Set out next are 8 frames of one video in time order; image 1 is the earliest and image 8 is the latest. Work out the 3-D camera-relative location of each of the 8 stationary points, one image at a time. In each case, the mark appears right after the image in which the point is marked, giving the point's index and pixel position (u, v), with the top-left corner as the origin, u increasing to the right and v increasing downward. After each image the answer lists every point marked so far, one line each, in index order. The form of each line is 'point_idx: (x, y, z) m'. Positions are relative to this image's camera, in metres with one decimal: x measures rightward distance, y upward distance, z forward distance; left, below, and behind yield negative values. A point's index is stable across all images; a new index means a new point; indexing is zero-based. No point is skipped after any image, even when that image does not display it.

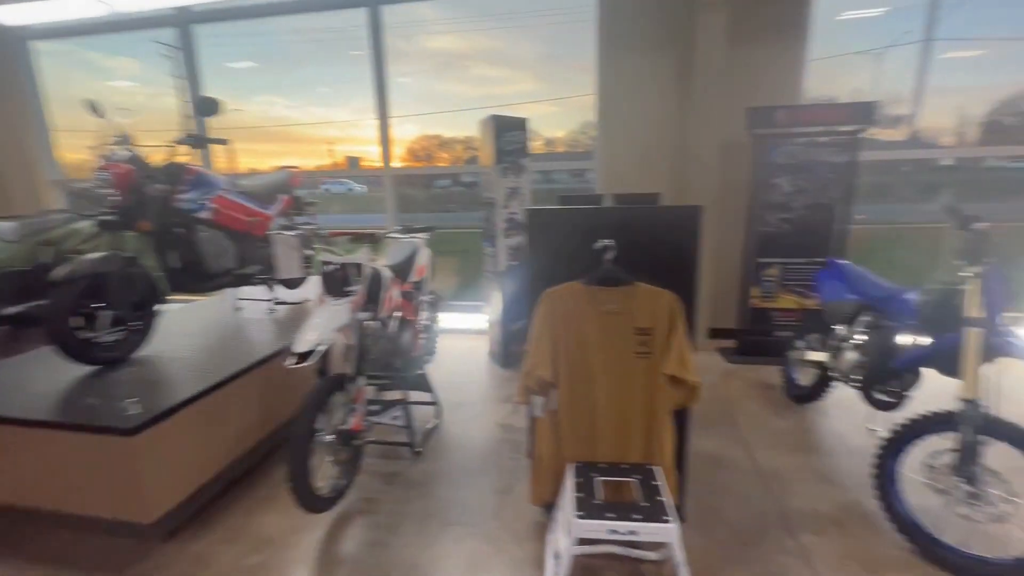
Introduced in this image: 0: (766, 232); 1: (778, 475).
0: (+1.6, +0.4, +3.0) m
1: (+1.1, -0.8, +1.9) m
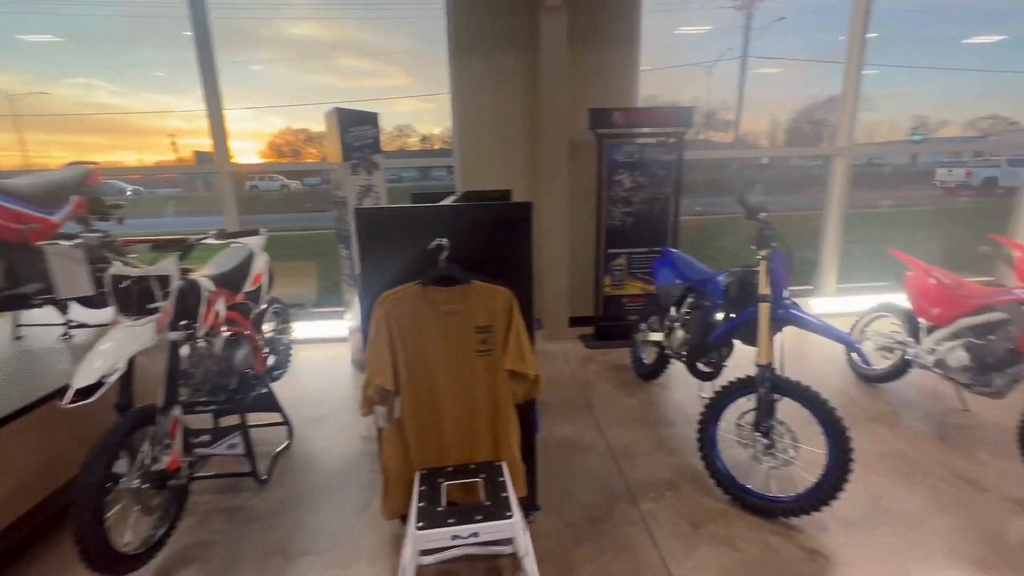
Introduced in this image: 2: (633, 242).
0: (+0.7, +0.4, +3.2) m
1: (+0.5, -0.7, +2.1) m
2: (+0.8, +0.3, +3.2) m
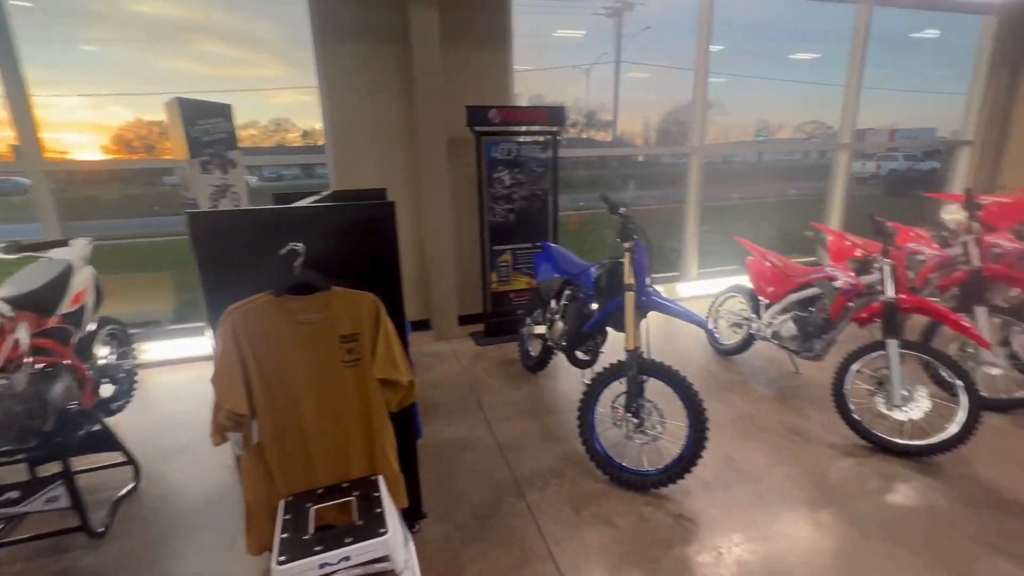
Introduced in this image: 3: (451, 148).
0: (-0.1, +0.5, +3.2) m
1: (0.0, -0.7, +2.1) m
2: (0.0, +0.4, +3.3) m
3: (-0.4, +1.0, +3.3) m
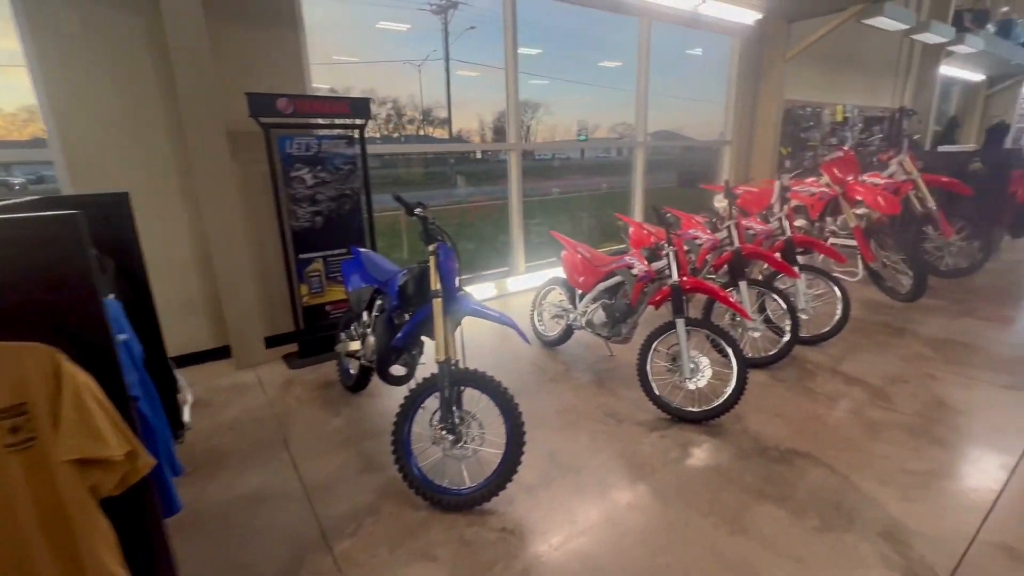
0: (-1.3, +0.4, +2.8) m
1: (-0.7, -0.8, +1.8) m
2: (-1.2, +0.3, +3.0) m
3: (-1.7, +0.9, +2.8) m
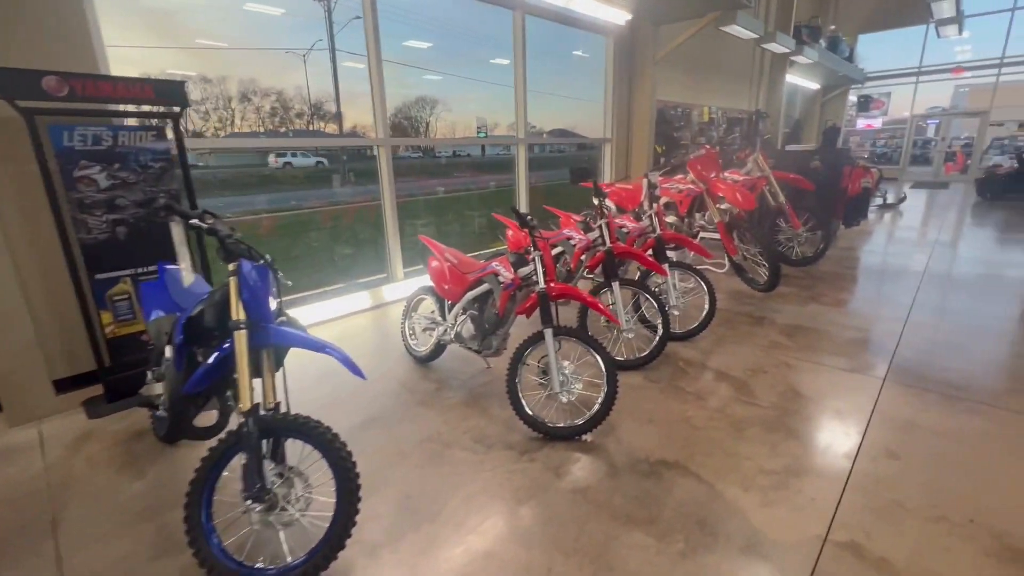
0: (-2.0, +0.2, +2.3) m
1: (-1.2, -0.9, +1.4) m
2: (-1.9, +0.1, +2.4) m
3: (-2.4, +0.7, +2.1) m
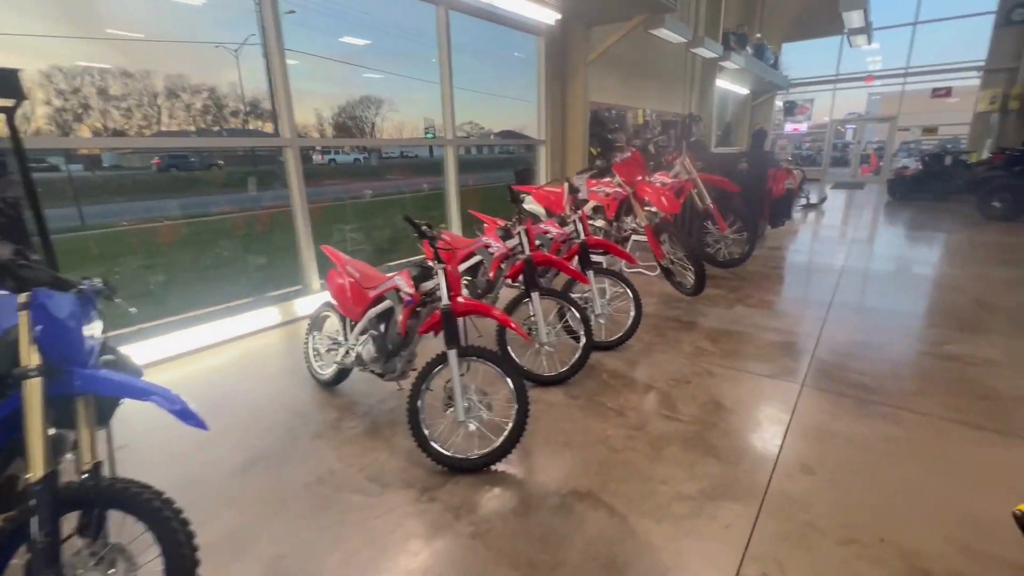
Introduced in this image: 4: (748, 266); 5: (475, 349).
0: (-2.5, +0.1, +1.9) m
1: (-1.5, -1.0, +1.1) m
2: (-2.4, 0.0, +2.0) m
3: (-2.8, +0.6, +1.7) m
4: (+2.4, +0.2, +4.8) m
5: (-0.2, -0.2, +1.9) m
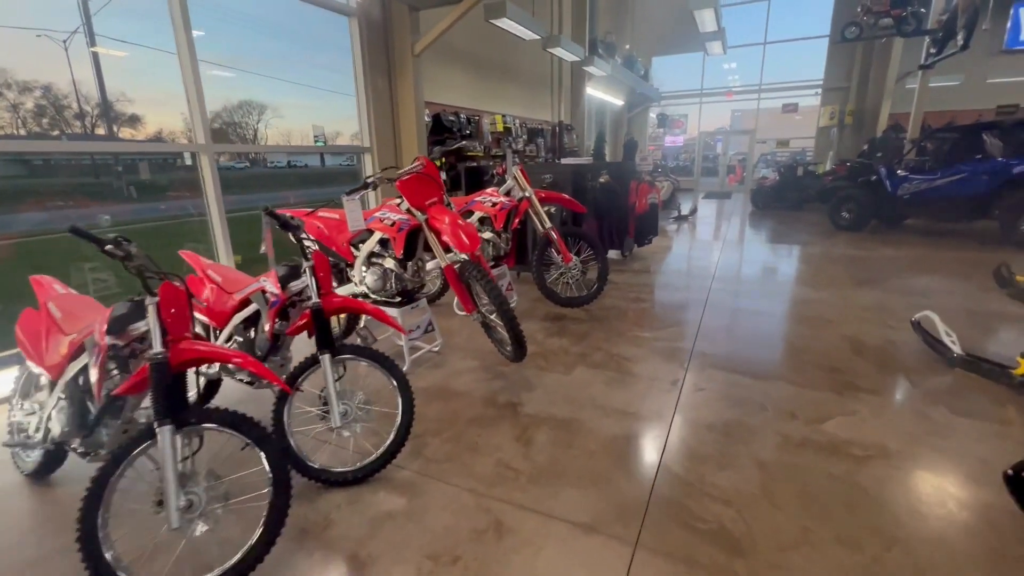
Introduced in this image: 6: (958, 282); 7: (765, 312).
0: (-3.4, -0.4, +0.2) m
1: (-2.3, -1.4, -0.5) m
2: (-3.3, -0.5, +0.3) m
3: (-3.8, +0.1, -0.1) m
4: (+0.8, -0.1, +4.0) m
5: (-1.1, -0.6, +0.7) m
6: (+4.2, +0.1, +4.4) m
7: (+2.0, -0.2, +3.7) m
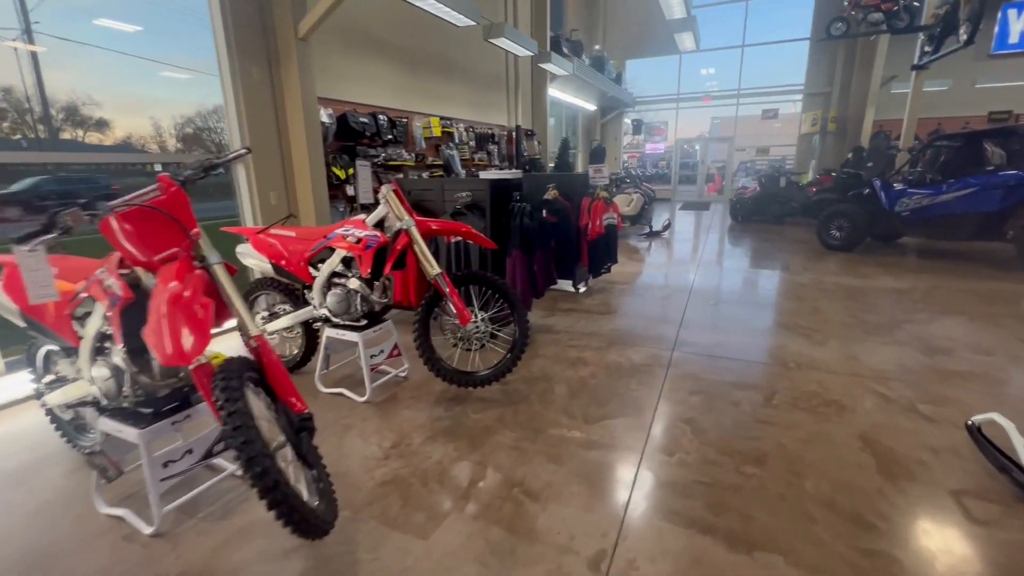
0: (-3.9, -0.7, -1.0) m
1: (-2.8, -1.7, -1.6) m
2: (-3.9, -0.8, -0.9) m
3: (-4.3, -0.3, -1.2) m
4: (+0.1, -0.5, +3.0) m
5: (-1.7, -1.0, -0.5) m
6: (+3.5, -0.3, +3.5) m
7: (+1.4, -0.6, +2.7) m
